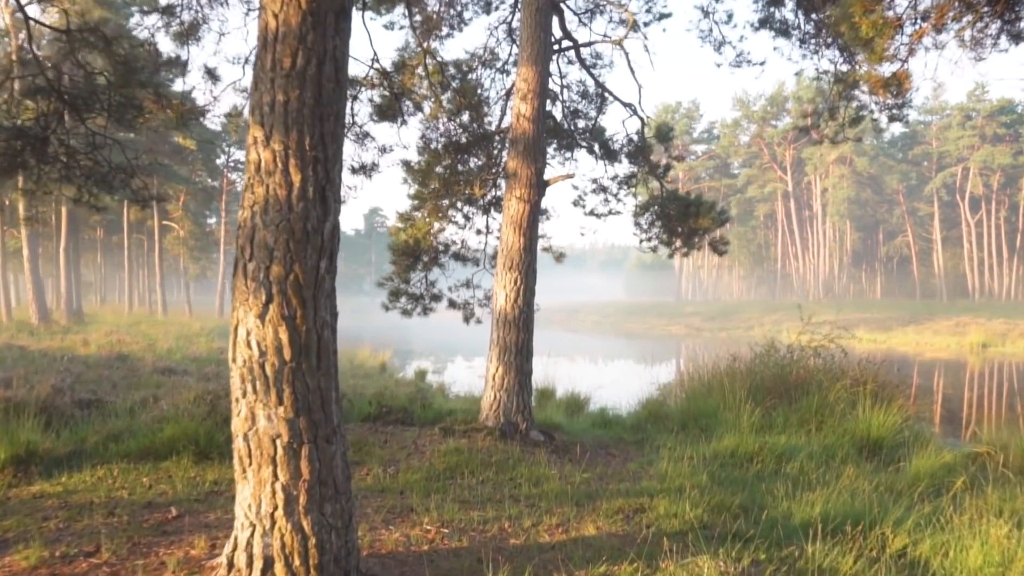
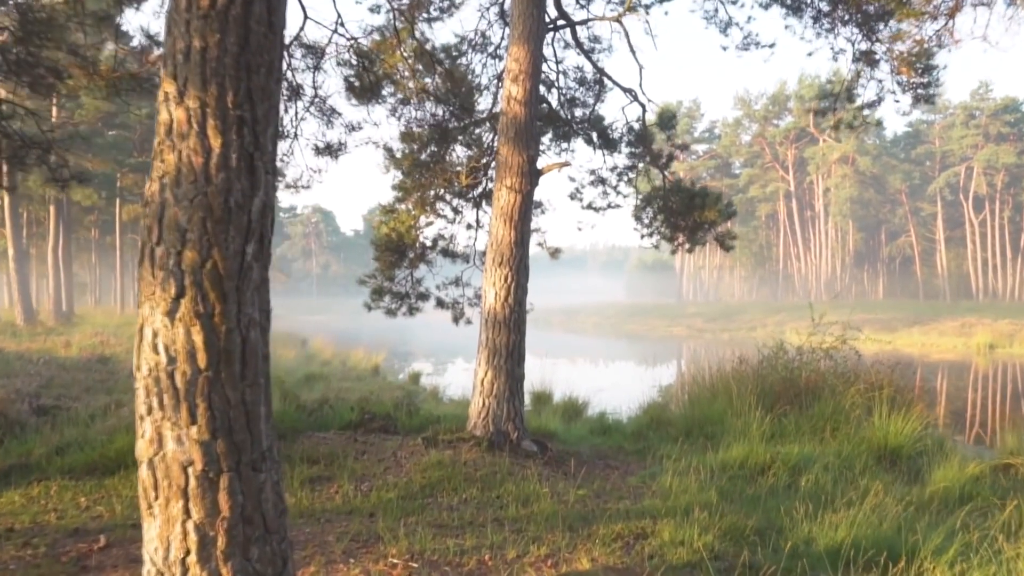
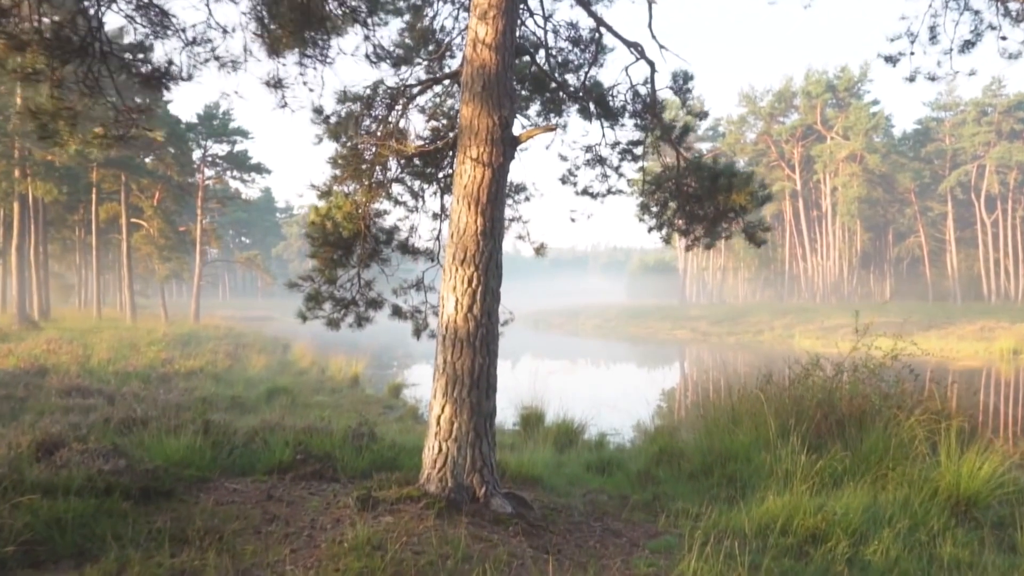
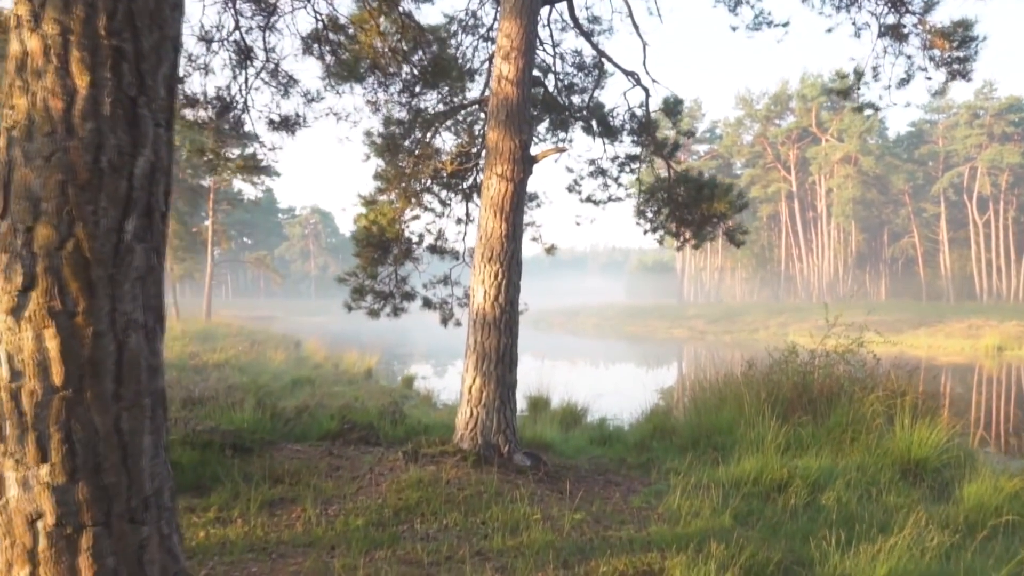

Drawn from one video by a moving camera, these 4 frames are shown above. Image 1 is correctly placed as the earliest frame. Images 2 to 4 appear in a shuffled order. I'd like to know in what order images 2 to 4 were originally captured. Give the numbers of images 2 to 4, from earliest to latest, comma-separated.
2, 4, 3
